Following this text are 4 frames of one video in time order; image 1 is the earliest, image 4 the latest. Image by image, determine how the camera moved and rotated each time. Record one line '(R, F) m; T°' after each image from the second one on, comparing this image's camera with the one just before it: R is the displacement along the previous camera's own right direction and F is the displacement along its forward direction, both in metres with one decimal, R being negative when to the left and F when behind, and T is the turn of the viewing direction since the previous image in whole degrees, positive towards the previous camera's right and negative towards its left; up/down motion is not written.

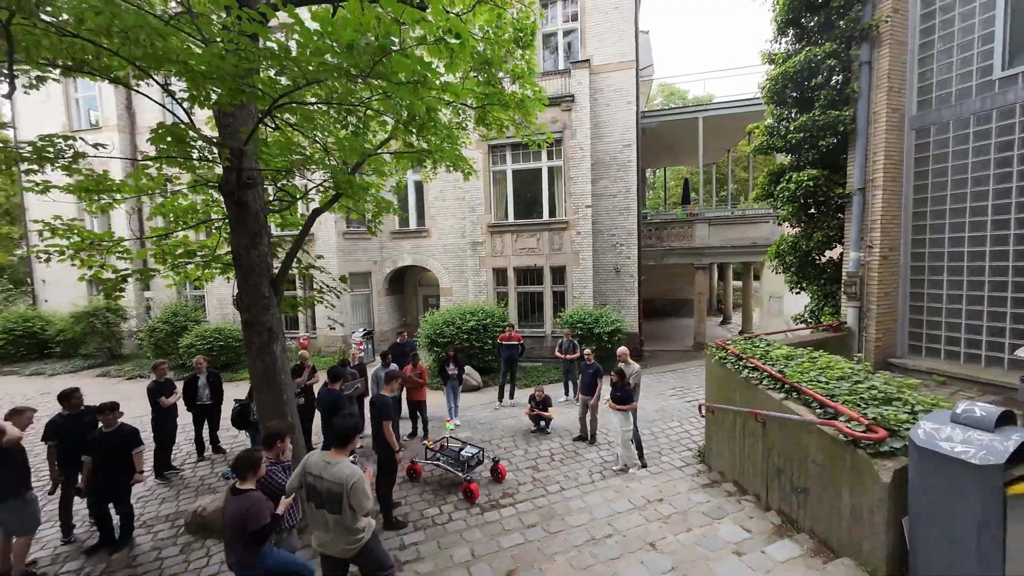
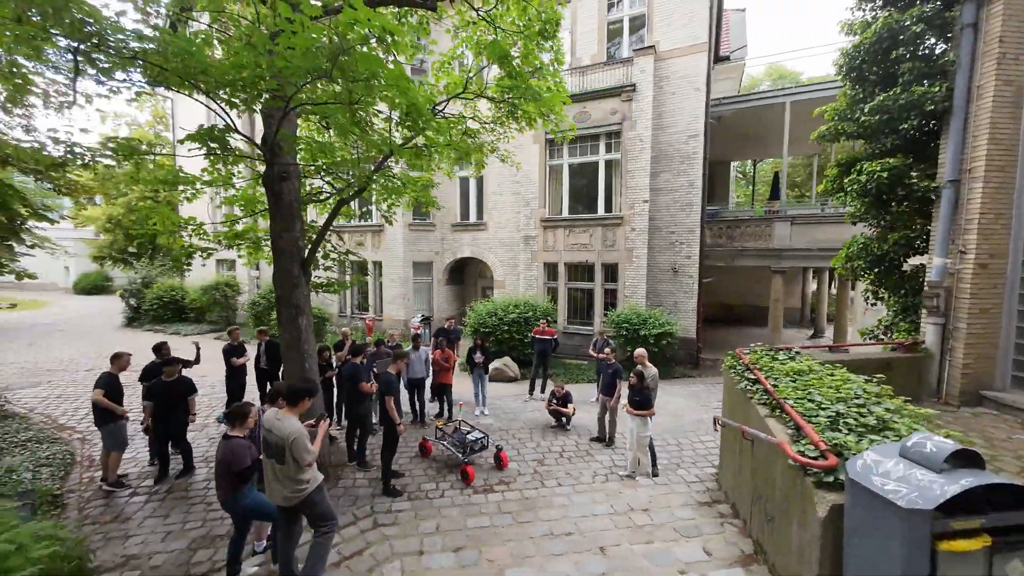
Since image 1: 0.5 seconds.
(+1.1, +0.1) m; -12°
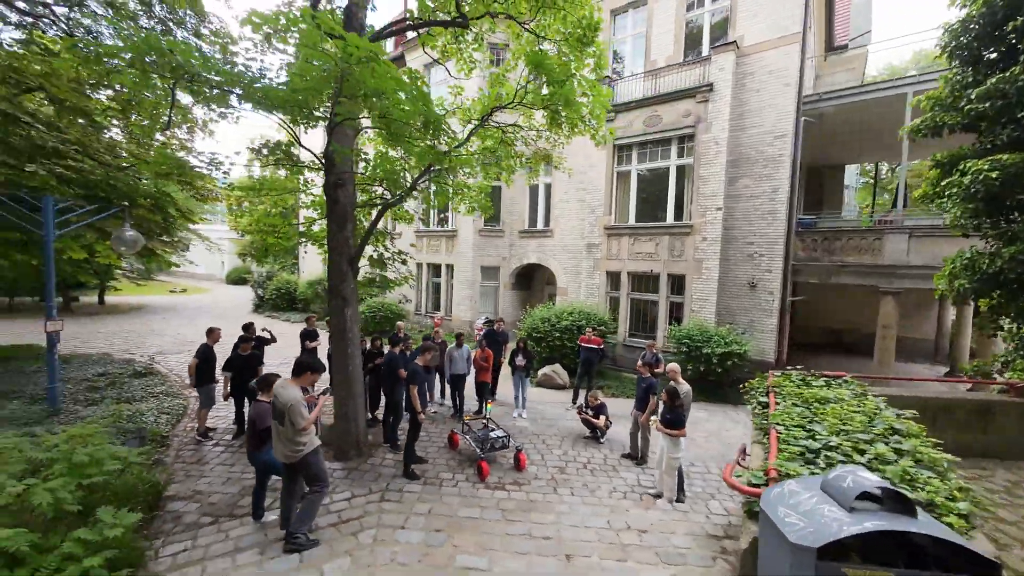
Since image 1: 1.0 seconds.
(+0.9, 0.0) m; -13°
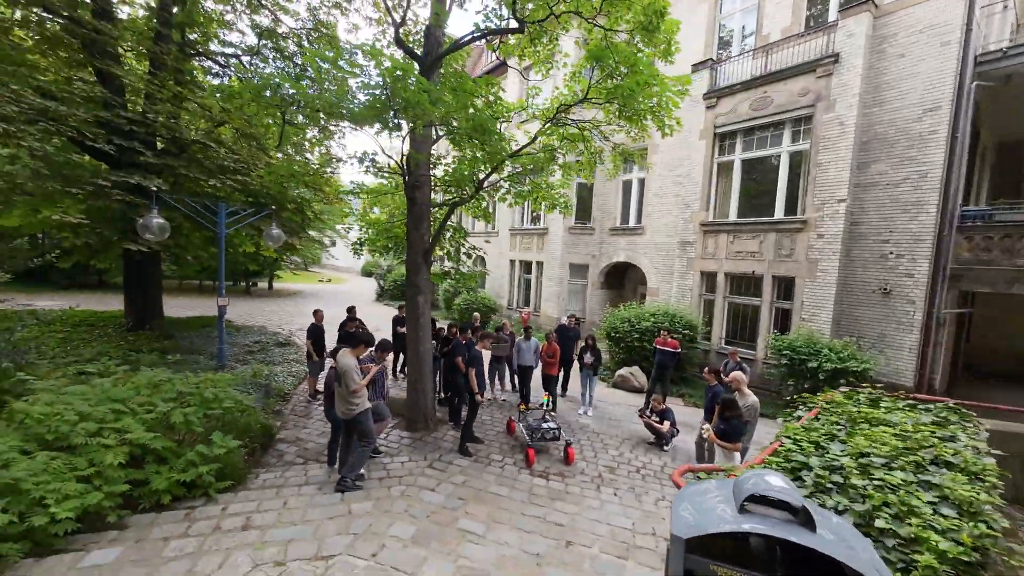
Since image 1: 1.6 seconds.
(+0.8, -0.1) m; -16°
